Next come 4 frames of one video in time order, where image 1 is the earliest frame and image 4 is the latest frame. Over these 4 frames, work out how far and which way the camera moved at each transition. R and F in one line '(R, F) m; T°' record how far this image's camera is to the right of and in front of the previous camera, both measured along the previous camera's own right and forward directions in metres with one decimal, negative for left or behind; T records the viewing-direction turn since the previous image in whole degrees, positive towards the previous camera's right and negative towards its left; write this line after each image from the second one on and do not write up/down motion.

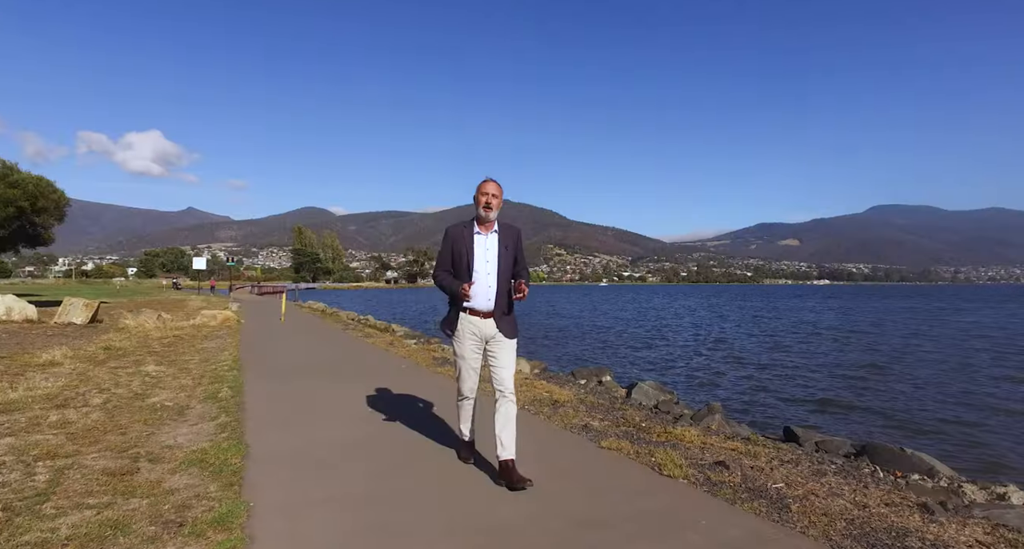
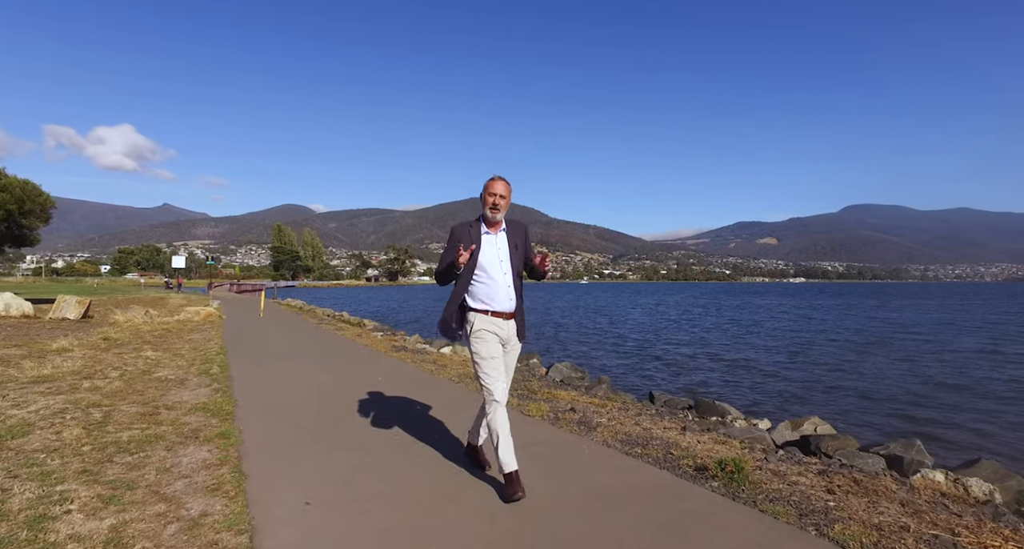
(+0.8, -2.0) m; +2°
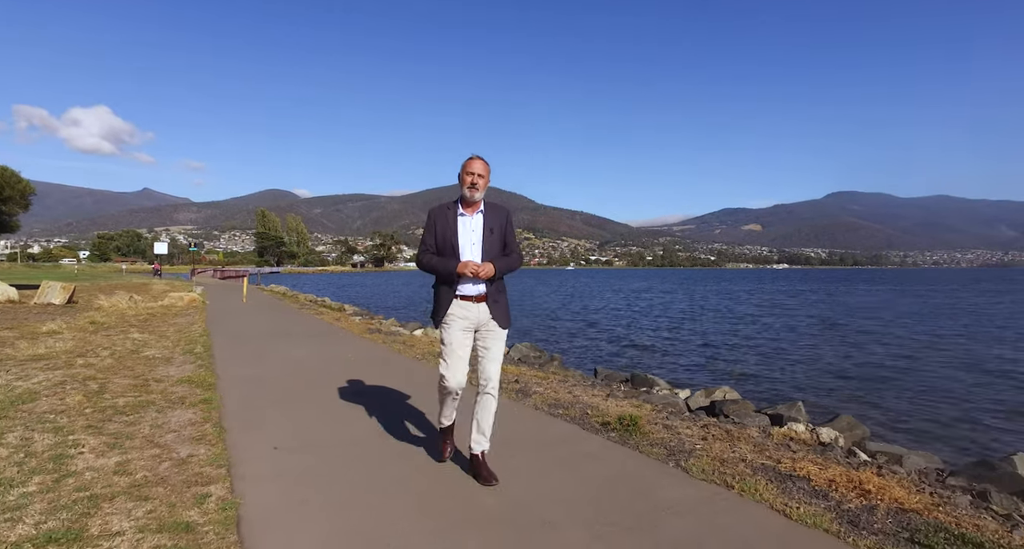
(+0.5, -0.9) m; +1°
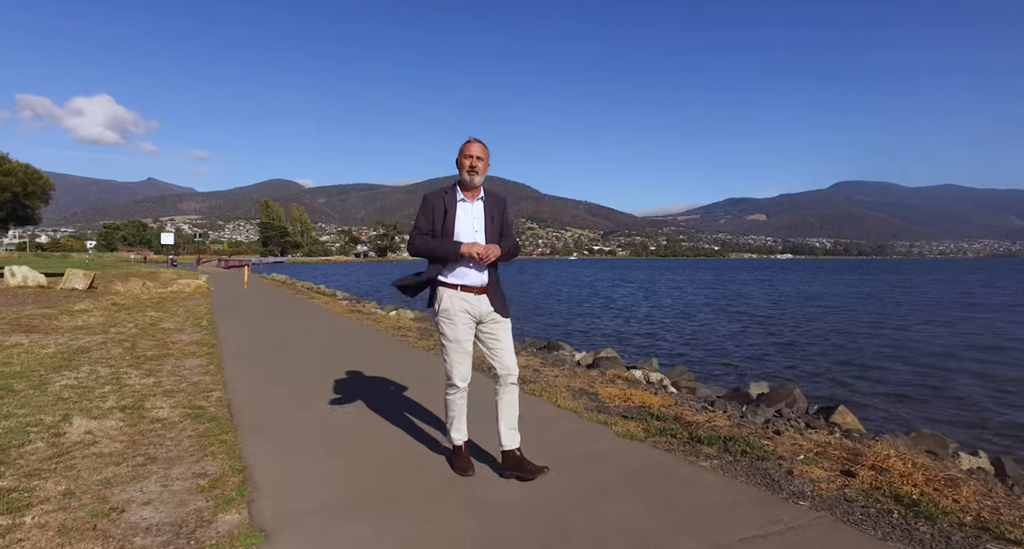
(+1.2, -2.2) m; 0°
